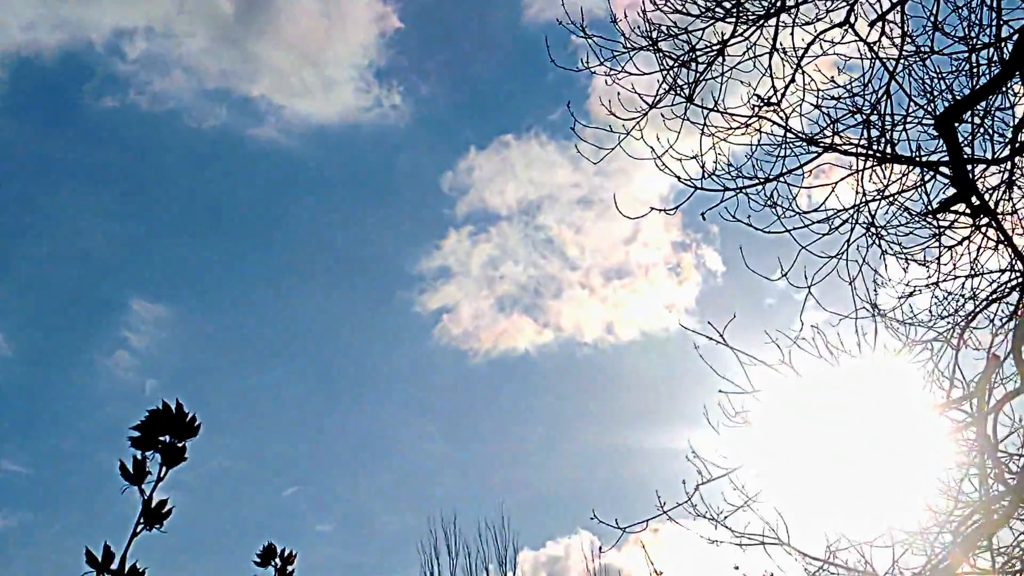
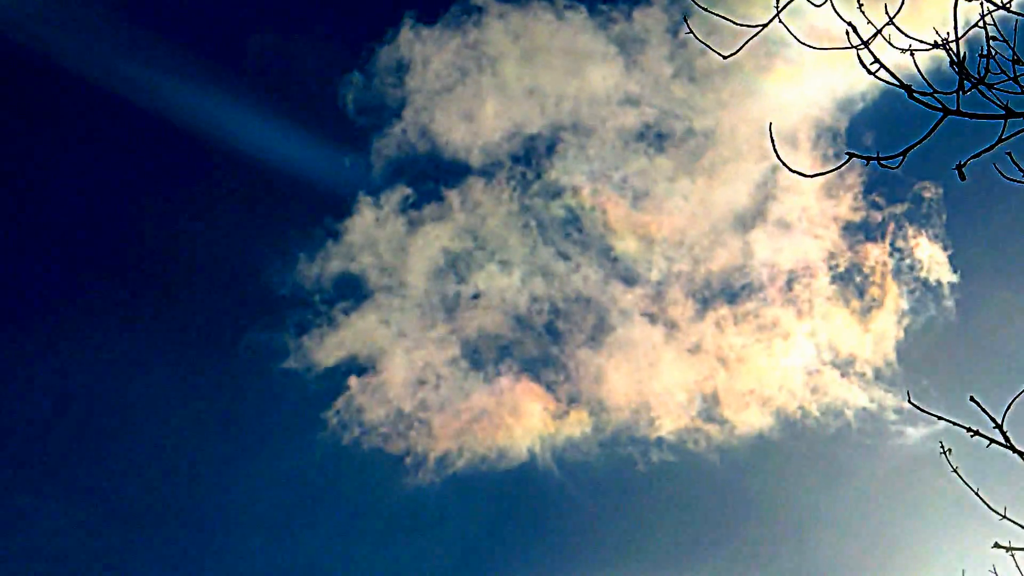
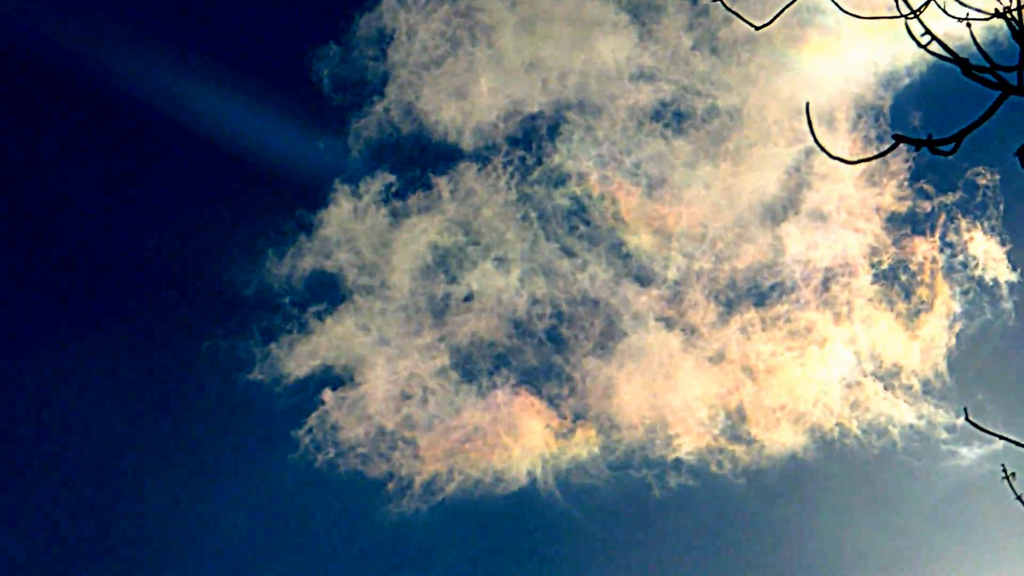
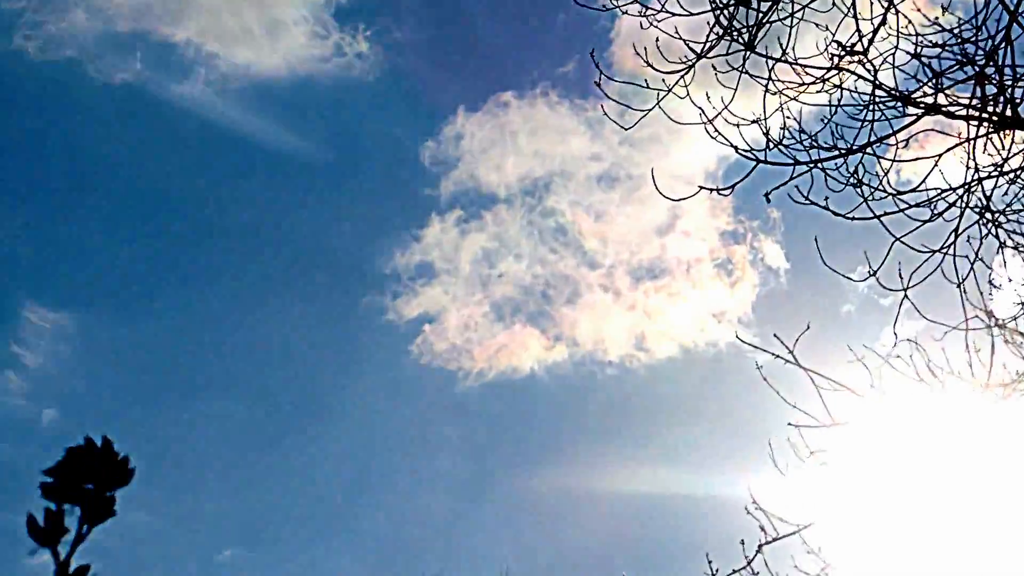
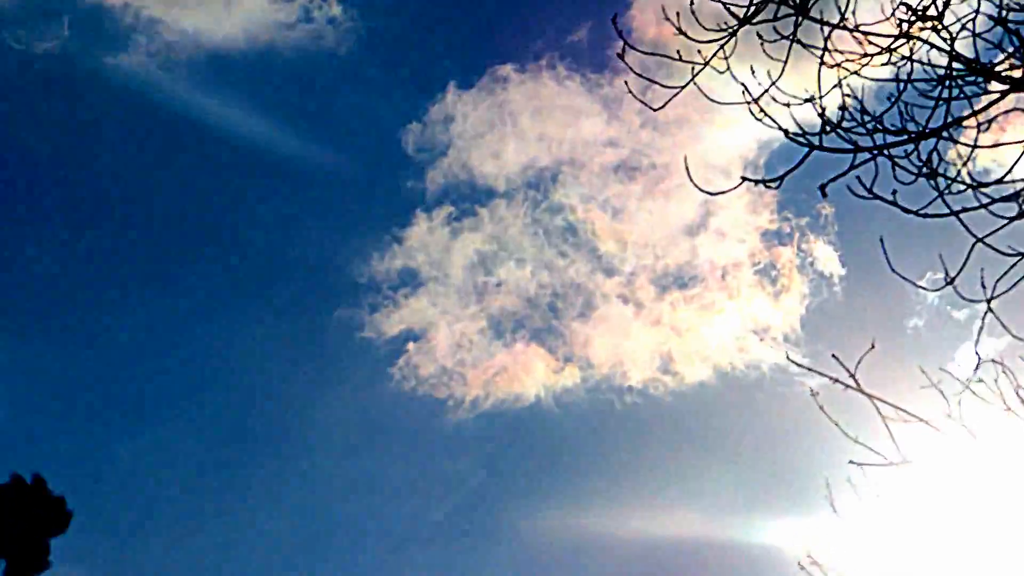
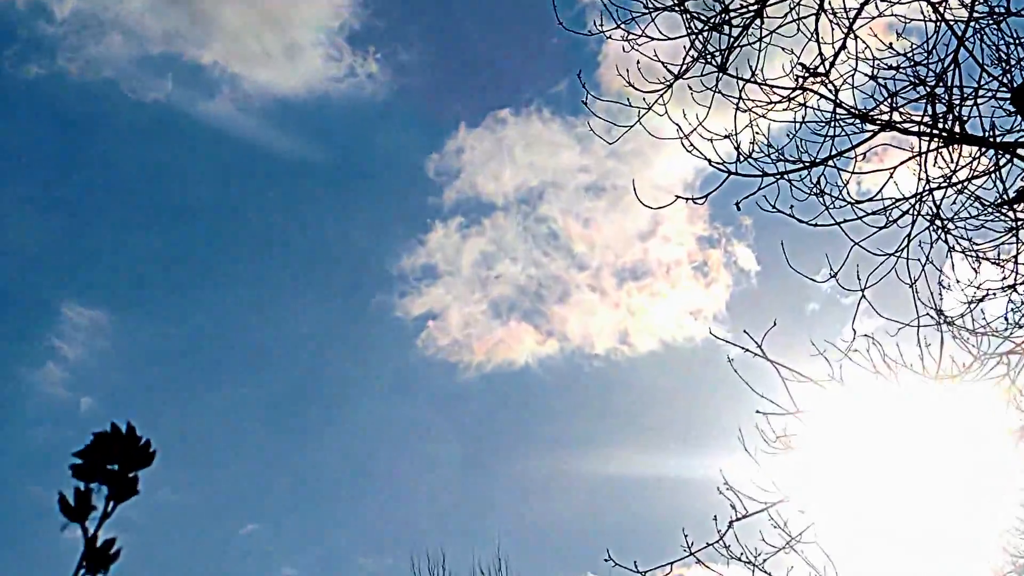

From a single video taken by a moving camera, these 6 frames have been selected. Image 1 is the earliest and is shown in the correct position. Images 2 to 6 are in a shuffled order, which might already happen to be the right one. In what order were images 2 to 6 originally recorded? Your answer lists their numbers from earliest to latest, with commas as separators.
6, 4, 5, 2, 3
